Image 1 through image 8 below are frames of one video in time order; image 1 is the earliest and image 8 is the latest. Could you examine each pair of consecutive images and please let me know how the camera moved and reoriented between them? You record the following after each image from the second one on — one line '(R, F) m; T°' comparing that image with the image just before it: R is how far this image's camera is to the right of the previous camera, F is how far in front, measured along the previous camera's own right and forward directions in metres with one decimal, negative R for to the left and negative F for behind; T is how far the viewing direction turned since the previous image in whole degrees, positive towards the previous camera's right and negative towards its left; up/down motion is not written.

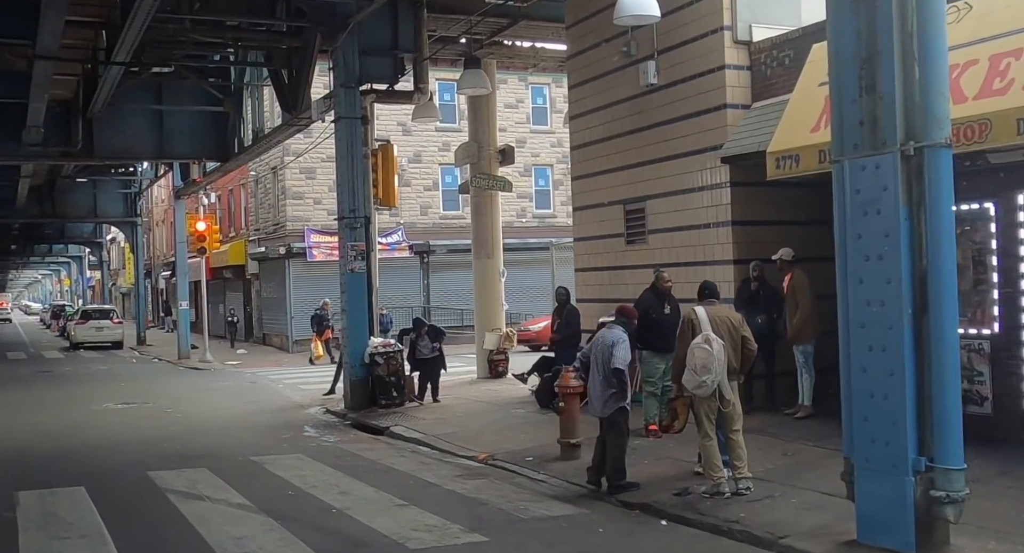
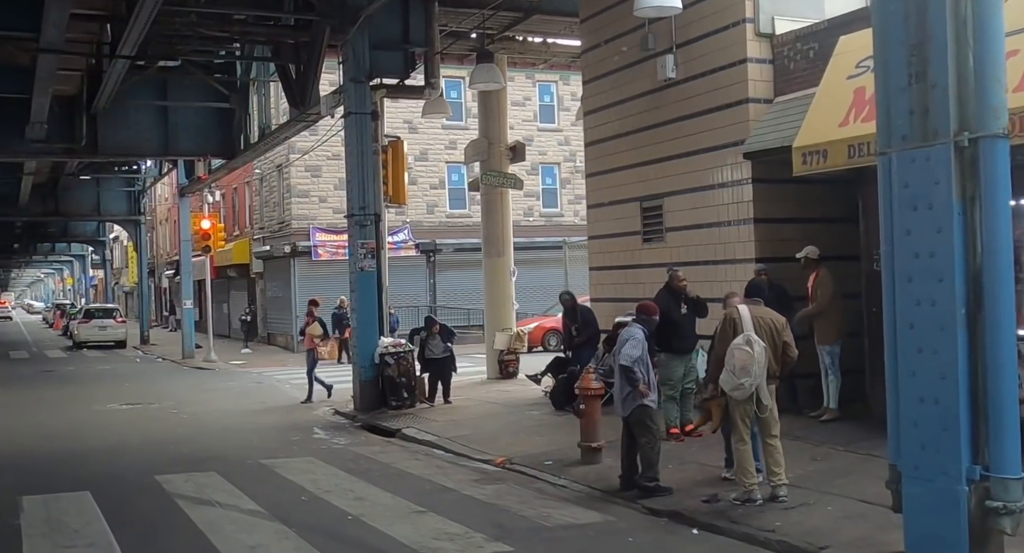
(-0.2, +0.3) m; 0°
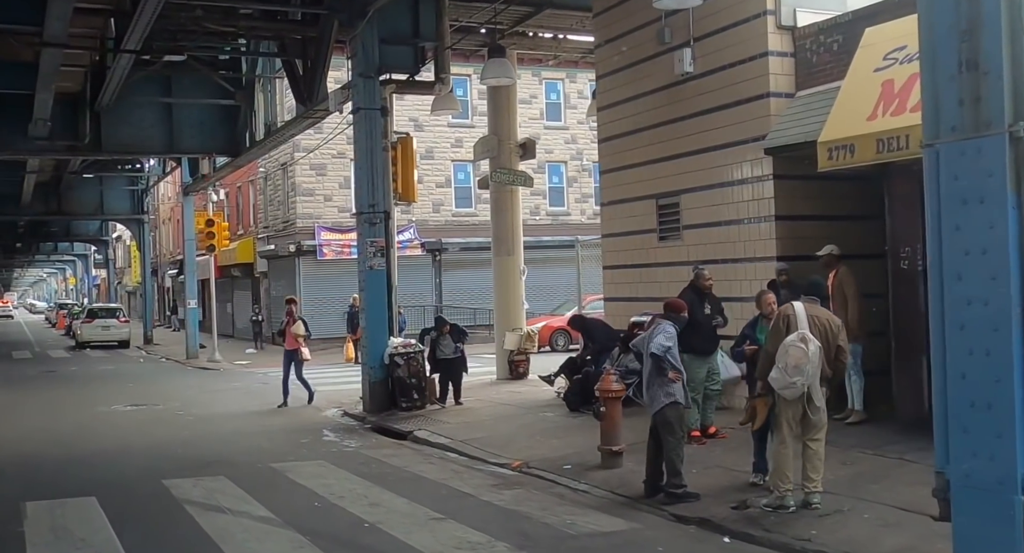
(-0.2, +0.3) m; 0°
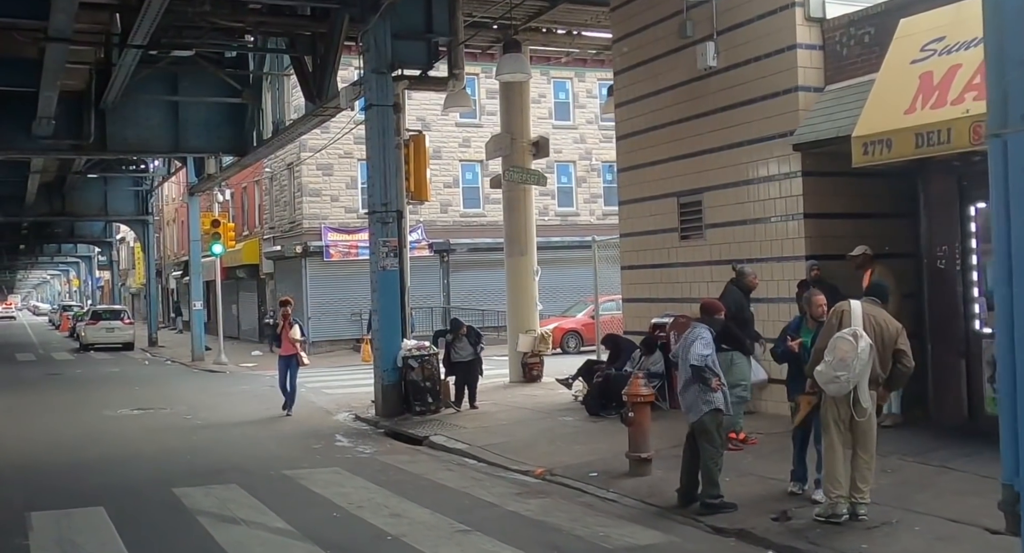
(-0.2, +0.4) m; 0°
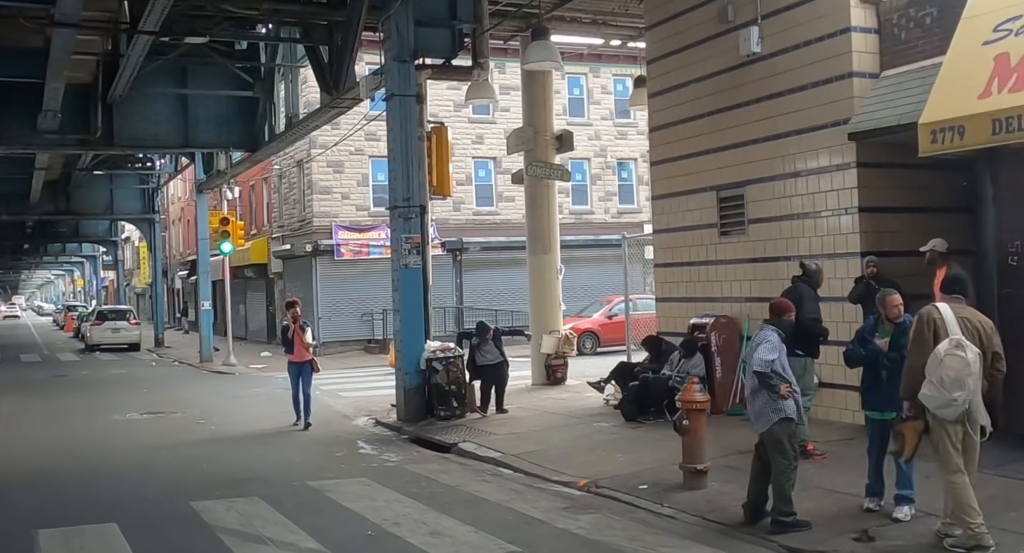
(-0.4, +0.7) m; 0°
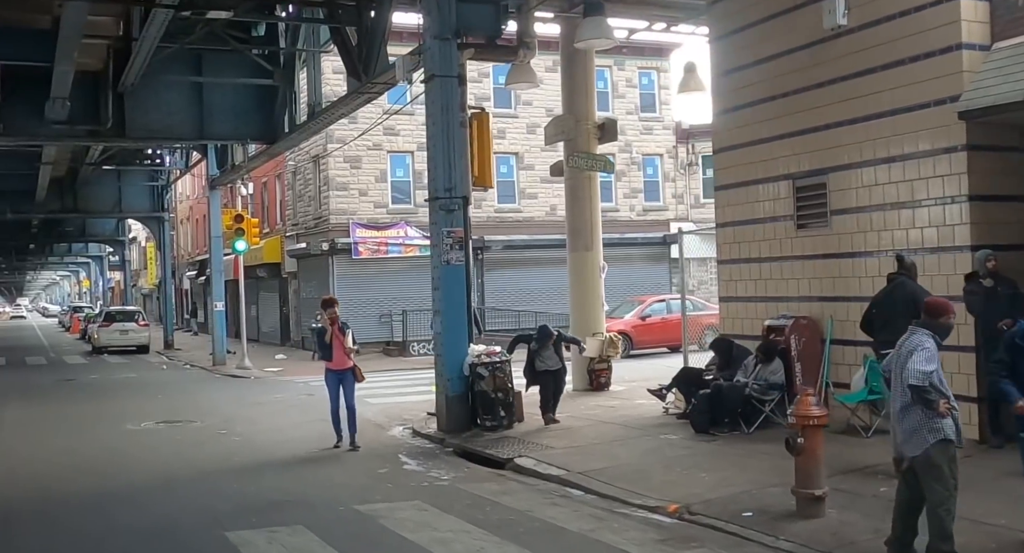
(-0.6, +1.2) m; 0°
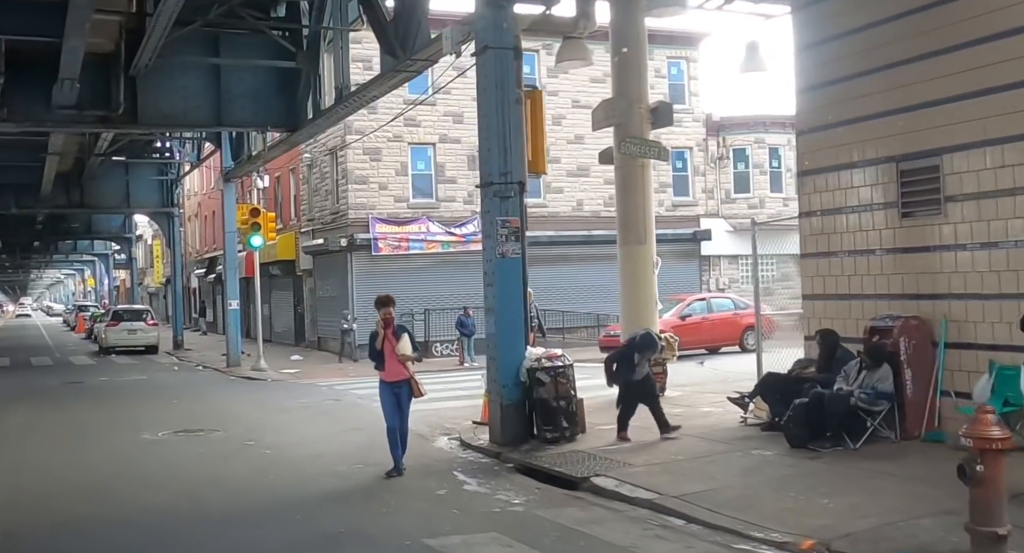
(-0.7, +1.3) m; 0°
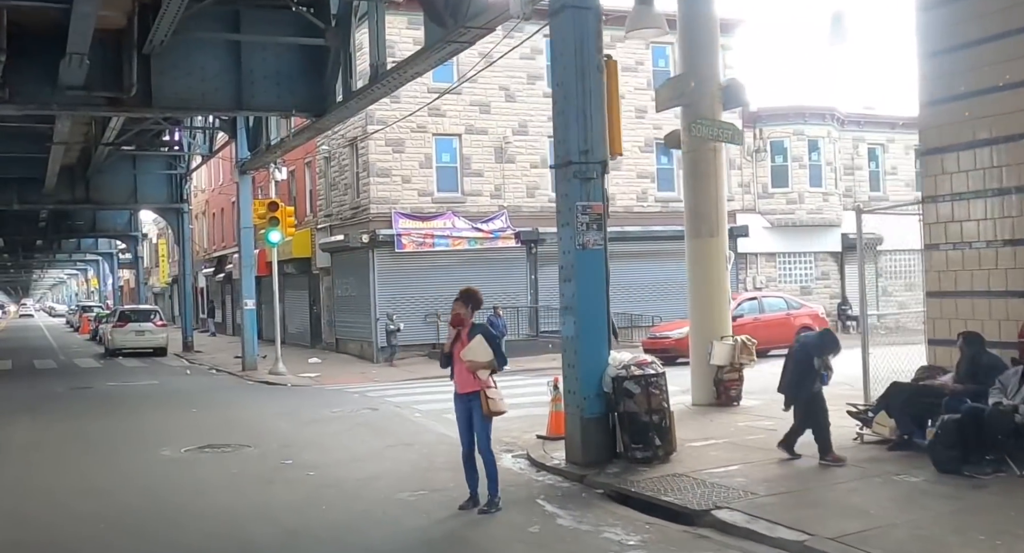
(-0.8, +1.5) m; 0°
